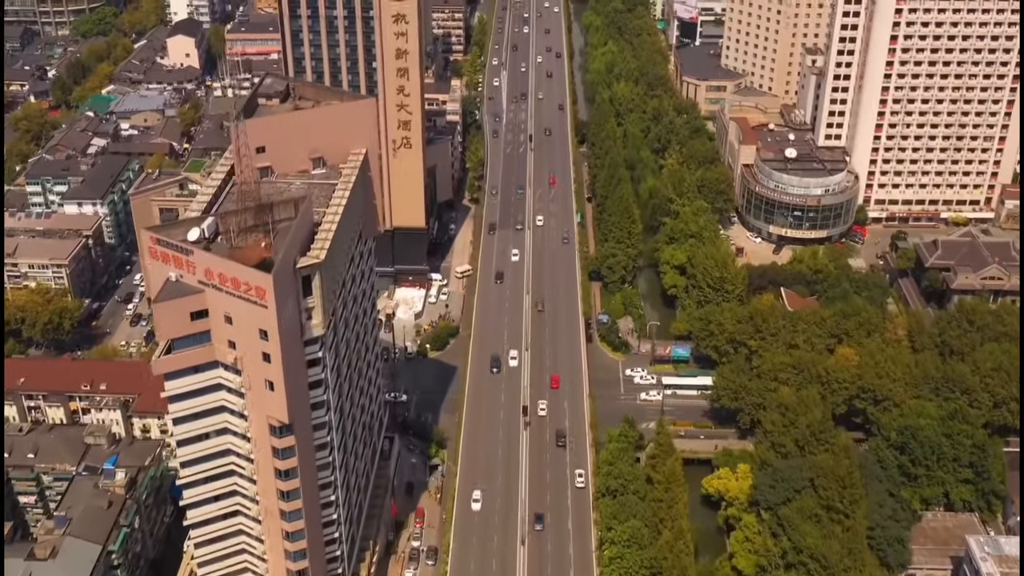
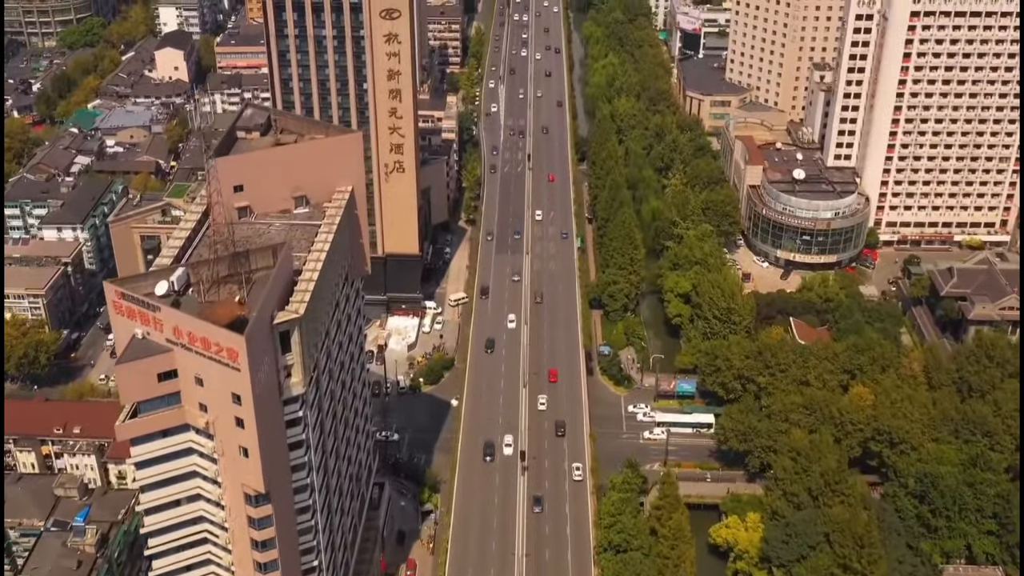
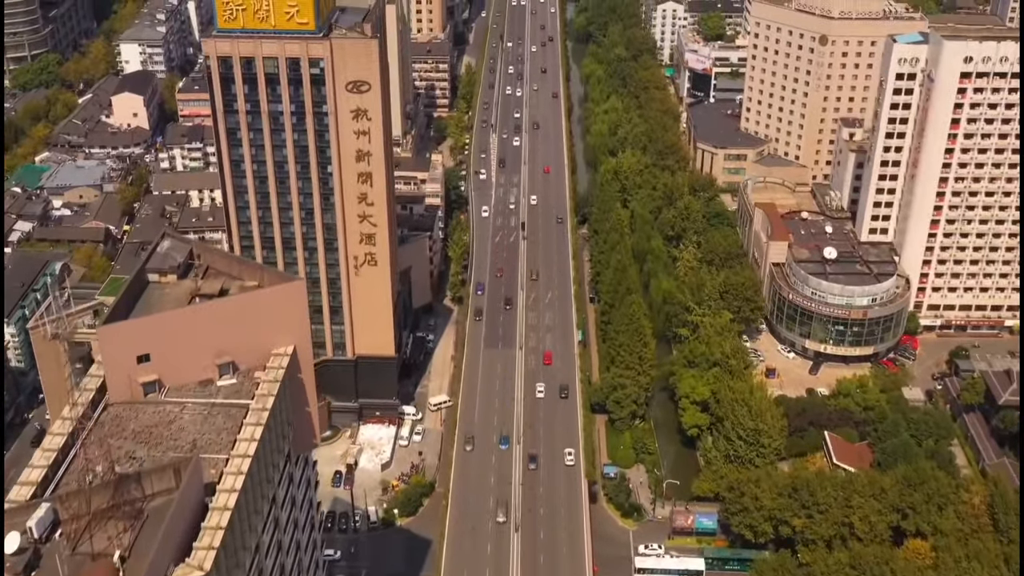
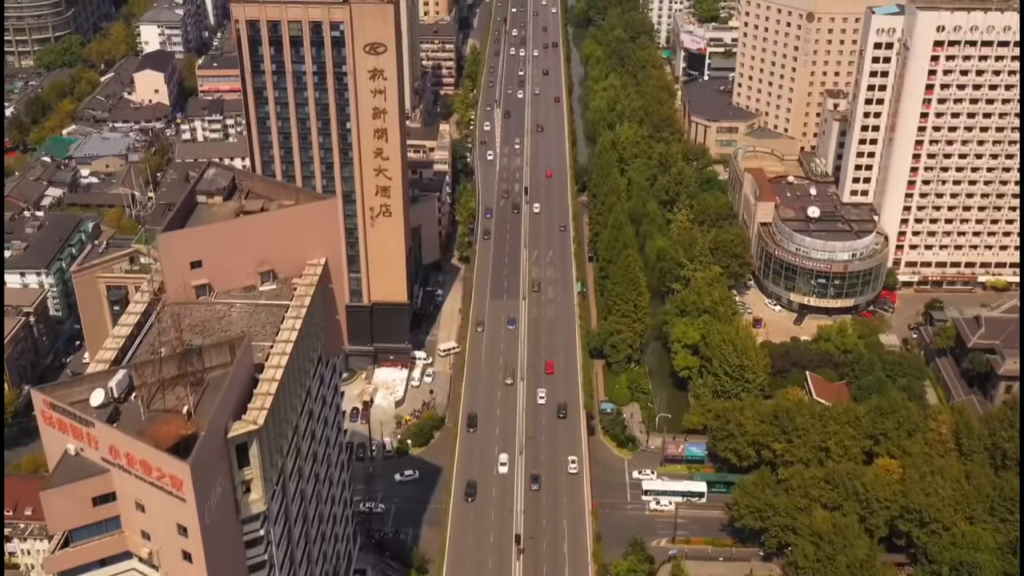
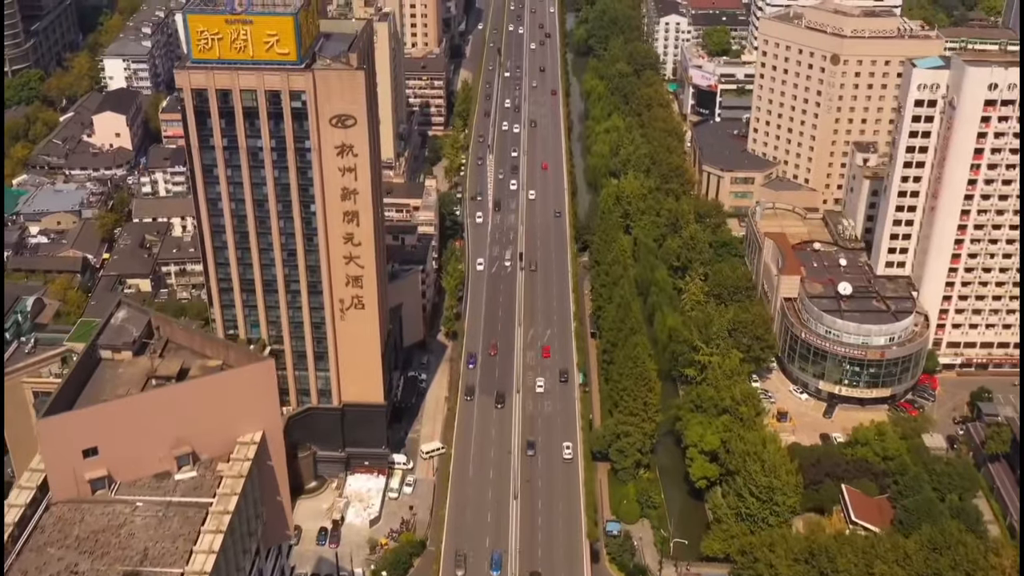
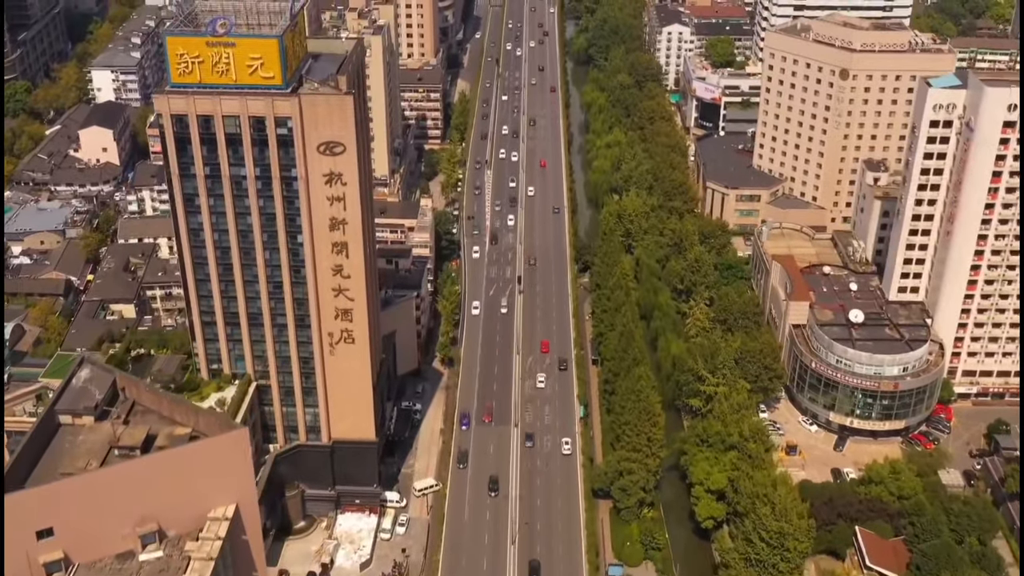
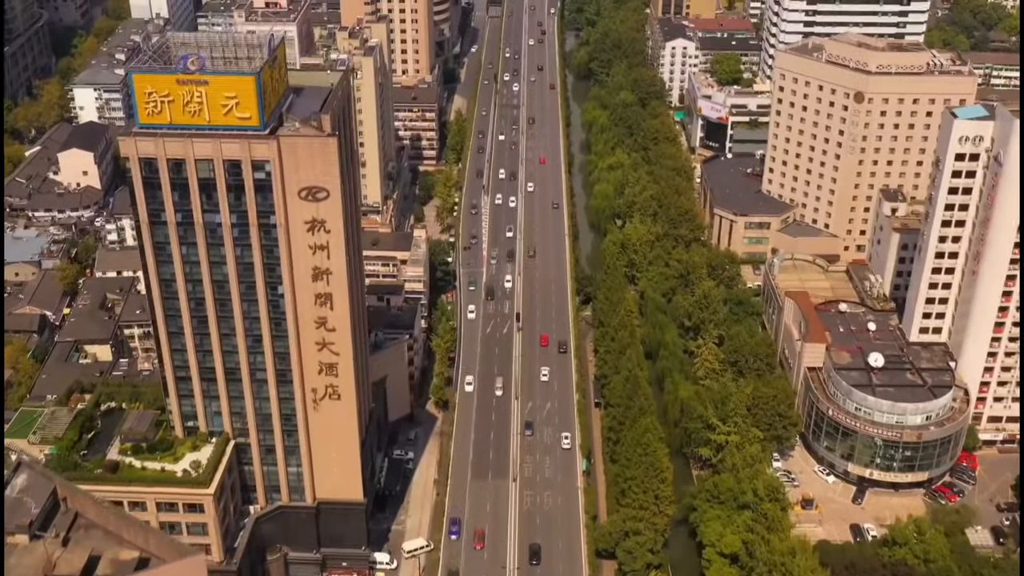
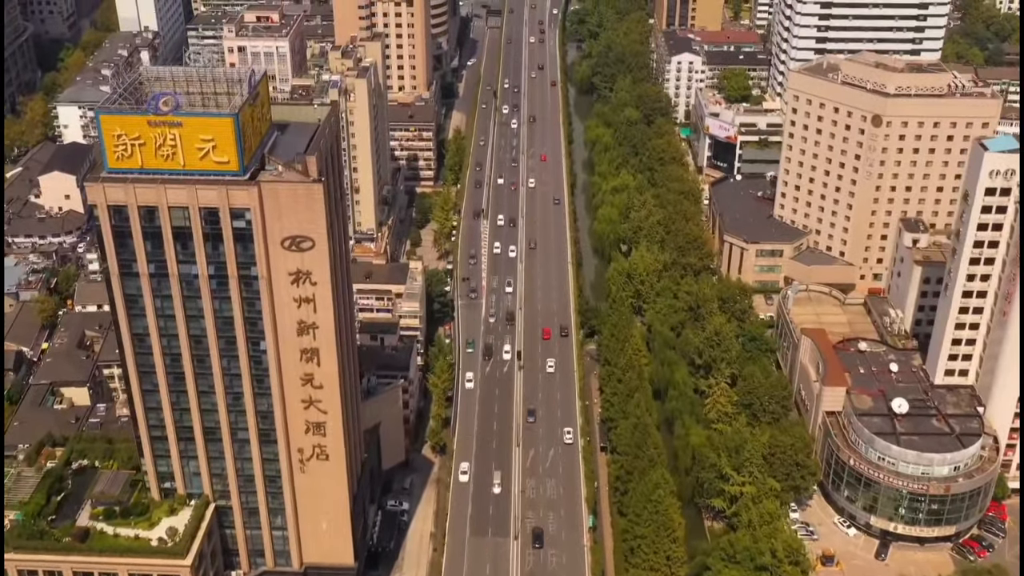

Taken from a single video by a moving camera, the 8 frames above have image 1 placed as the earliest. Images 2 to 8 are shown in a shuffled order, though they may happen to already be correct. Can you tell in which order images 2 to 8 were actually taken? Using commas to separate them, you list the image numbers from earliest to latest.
2, 4, 3, 5, 6, 7, 8
